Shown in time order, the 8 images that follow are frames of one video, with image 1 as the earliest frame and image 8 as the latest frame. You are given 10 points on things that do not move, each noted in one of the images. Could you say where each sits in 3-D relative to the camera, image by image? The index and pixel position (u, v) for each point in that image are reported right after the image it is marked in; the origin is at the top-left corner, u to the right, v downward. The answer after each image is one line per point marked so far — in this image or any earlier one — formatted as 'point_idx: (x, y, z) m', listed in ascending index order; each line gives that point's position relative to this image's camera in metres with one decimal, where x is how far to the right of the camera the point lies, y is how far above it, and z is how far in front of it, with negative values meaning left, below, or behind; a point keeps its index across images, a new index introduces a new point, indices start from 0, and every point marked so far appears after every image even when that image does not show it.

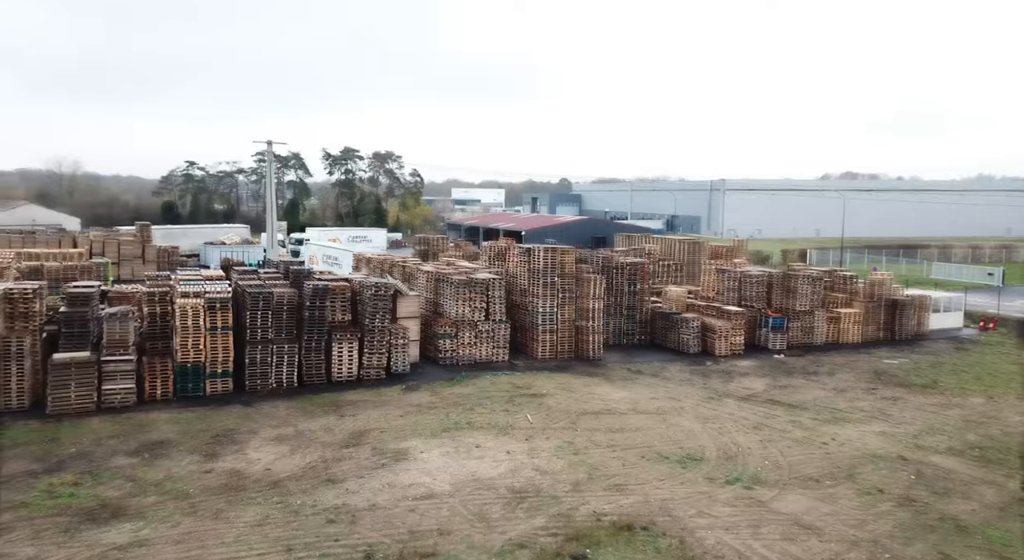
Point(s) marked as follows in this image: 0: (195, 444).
0: (-6.1, -3.2, +12.5) m
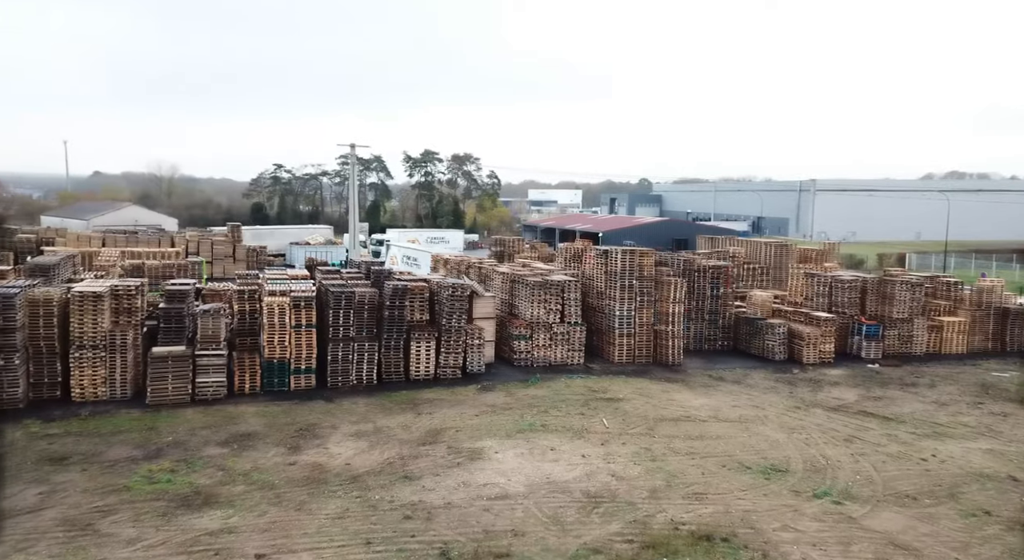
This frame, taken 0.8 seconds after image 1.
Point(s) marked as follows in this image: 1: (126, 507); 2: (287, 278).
0: (-4.6, -3.1, +13.0) m
1: (-6.3, -3.6, +10.4) m
2: (-5.6, 0.0, +16.8) m
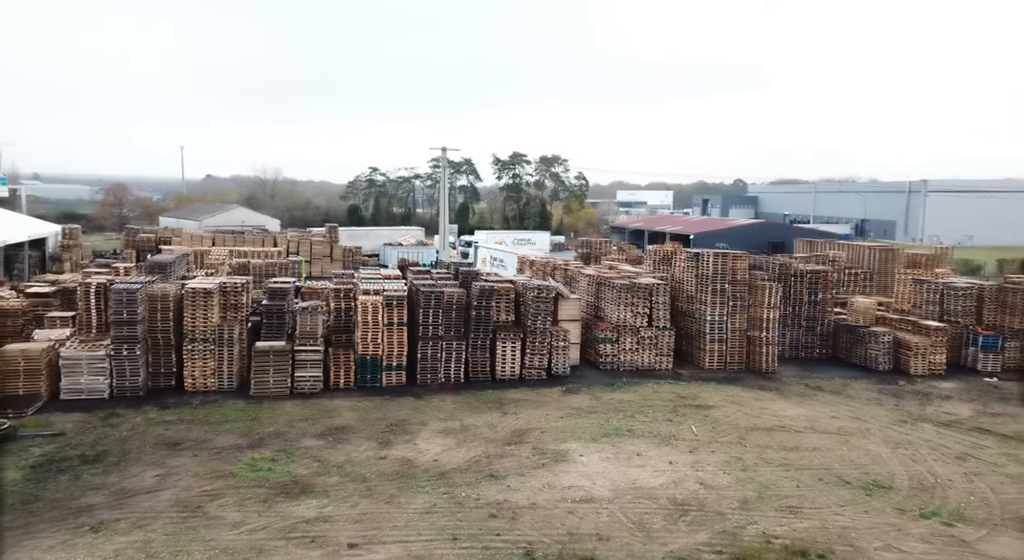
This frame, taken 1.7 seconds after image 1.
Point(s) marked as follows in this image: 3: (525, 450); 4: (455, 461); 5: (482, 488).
0: (-2.9, -3.1, +13.4) m
1: (-4.8, -3.6, +11.0) m
2: (-3.4, +0.1, +17.3) m
3: (+0.2, -3.4, +12.9) m
4: (-1.1, -3.5, +12.4) m
5: (-0.6, -3.7, +11.5) m
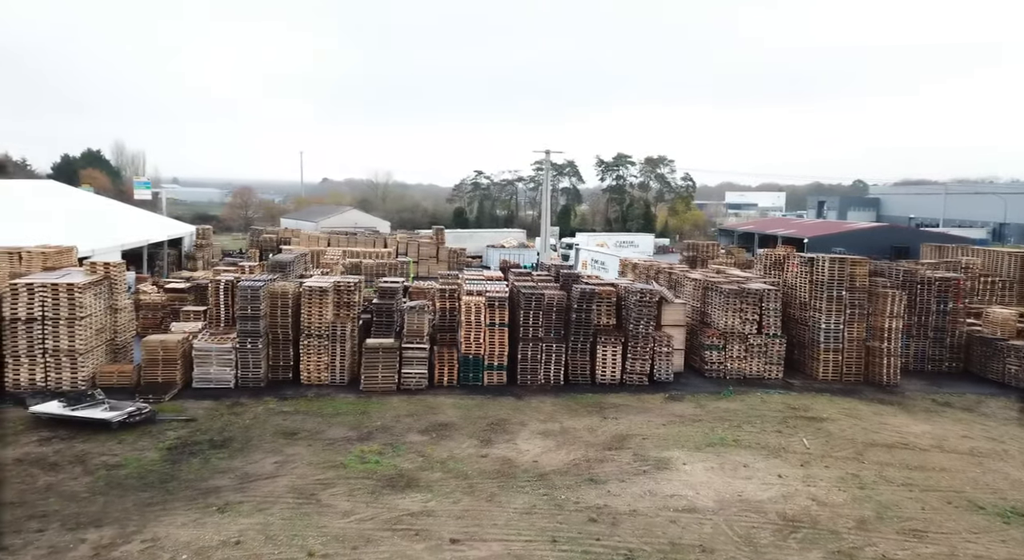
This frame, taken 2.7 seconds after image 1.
0: (-0.8, -3.1, +13.6) m
1: (-3.0, -3.6, +11.5) m
2: (-0.8, 0.0, +17.6) m
3: (+2.2, -3.4, +12.7) m
4: (+0.8, -3.5, +12.5) m
5: (+1.2, -3.7, +11.4) m
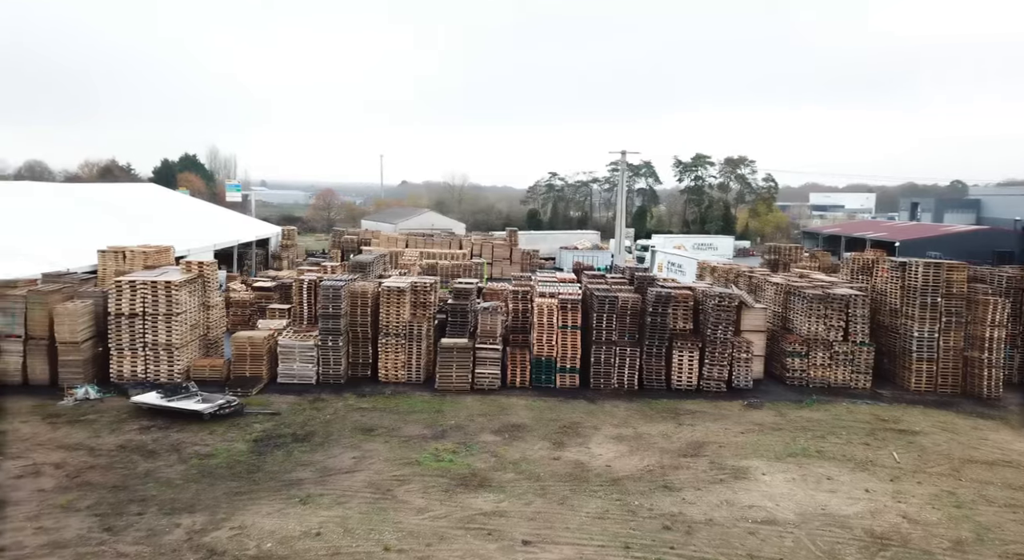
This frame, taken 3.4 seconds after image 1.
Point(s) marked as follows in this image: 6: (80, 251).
0: (+0.7, -3.2, +13.6) m
1: (-1.7, -3.6, +11.7) m
2: (+1.2, 0.0, +17.5) m
3: (+3.7, -3.5, +12.5) m
4: (+2.2, -3.6, +12.3) m
5: (+2.5, -3.8, +11.2) m
6: (-12.0, +0.8, +18.6) m
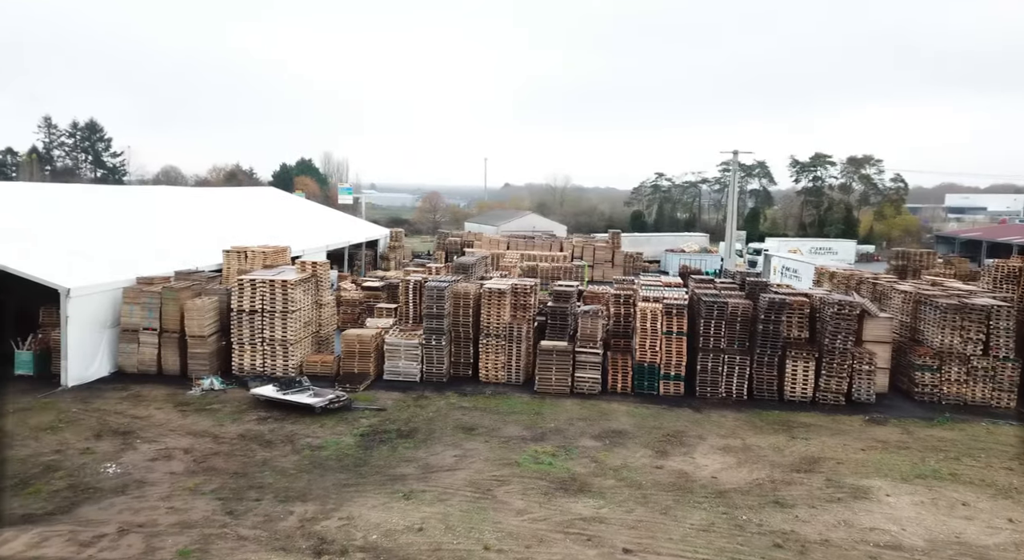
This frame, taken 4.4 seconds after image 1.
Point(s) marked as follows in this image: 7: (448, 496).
0: (+2.8, -3.2, +13.3) m
1: (+0.1, -3.6, +11.7) m
2: (+3.8, -0.1, +17.1) m
3: (+5.5, -3.6, +11.7) m
4: (+4.1, -3.7, +11.8) m
5: (+4.2, -3.9, +10.7) m
6: (-9.2, +0.9, +19.8) m
7: (-1.1, -3.7, +11.1) m
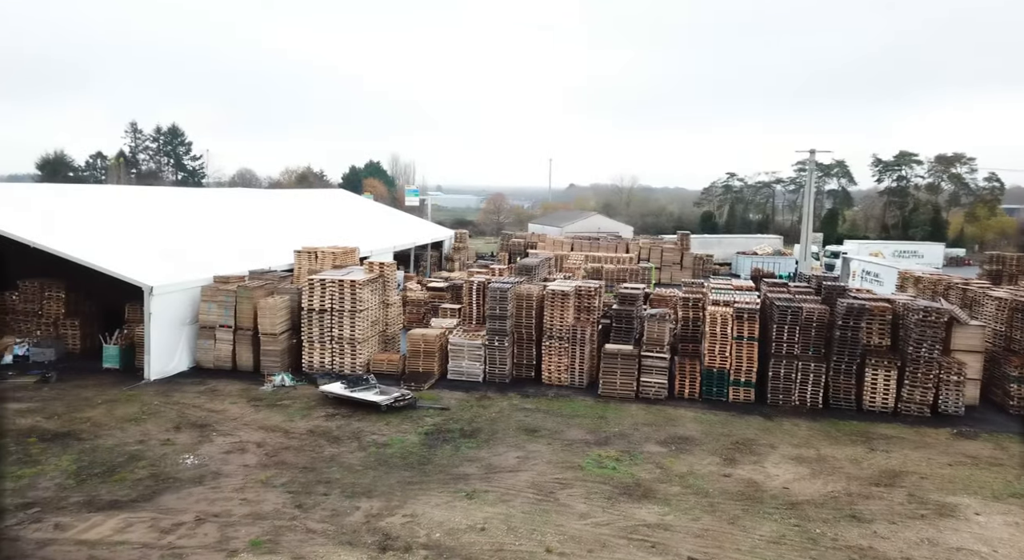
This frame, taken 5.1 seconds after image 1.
0: (+4.1, -3.3, +12.9) m
1: (+1.3, -3.7, +11.6) m
2: (+5.4, -0.1, +16.6) m
3: (+6.7, -3.7, +11.1) m
4: (+5.2, -3.7, +11.3) m
5: (+5.3, -4.0, +10.2) m
6: (-7.3, +1.0, +20.4) m
7: (0.0, -3.7, +11.1) m
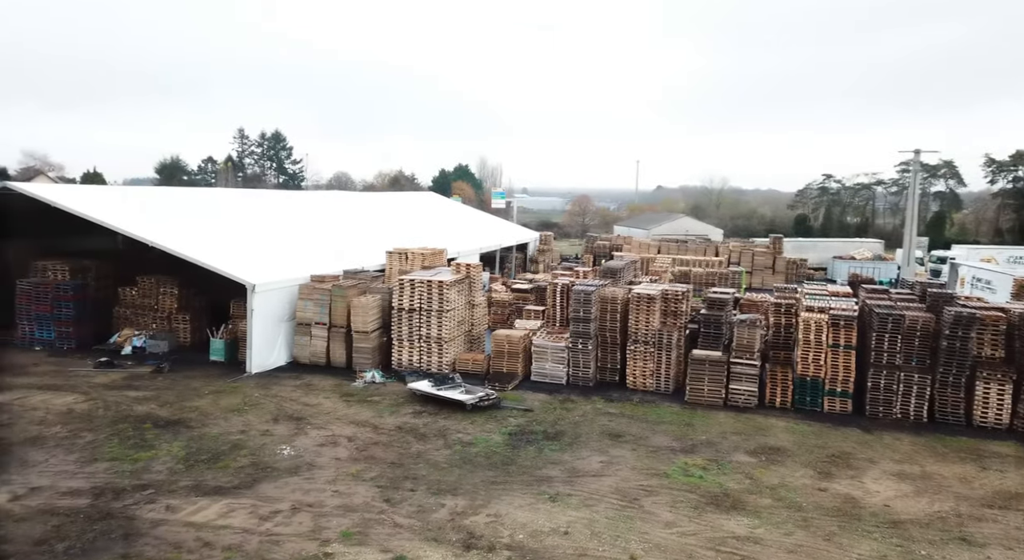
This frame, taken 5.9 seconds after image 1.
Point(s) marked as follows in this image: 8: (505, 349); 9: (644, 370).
0: (+5.7, -3.4, +12.4) m
1: (+2.8, -3.7, +11.4) m
2: (+7.5, -0.3, +16.0) m
3: (+8.1, -3.8, +10.4) m
4: (+6.7, -3.8, +10.7) m
5: (+6.6, -4.0, +9.6) m
6: (-4.7, +0.9, +21.1) m
7: (+1.5, -3.8, +11.0) m
8: (-0.3, -1.7, +15.8) m
9: (+3.0, -2.1, +15.4) m
